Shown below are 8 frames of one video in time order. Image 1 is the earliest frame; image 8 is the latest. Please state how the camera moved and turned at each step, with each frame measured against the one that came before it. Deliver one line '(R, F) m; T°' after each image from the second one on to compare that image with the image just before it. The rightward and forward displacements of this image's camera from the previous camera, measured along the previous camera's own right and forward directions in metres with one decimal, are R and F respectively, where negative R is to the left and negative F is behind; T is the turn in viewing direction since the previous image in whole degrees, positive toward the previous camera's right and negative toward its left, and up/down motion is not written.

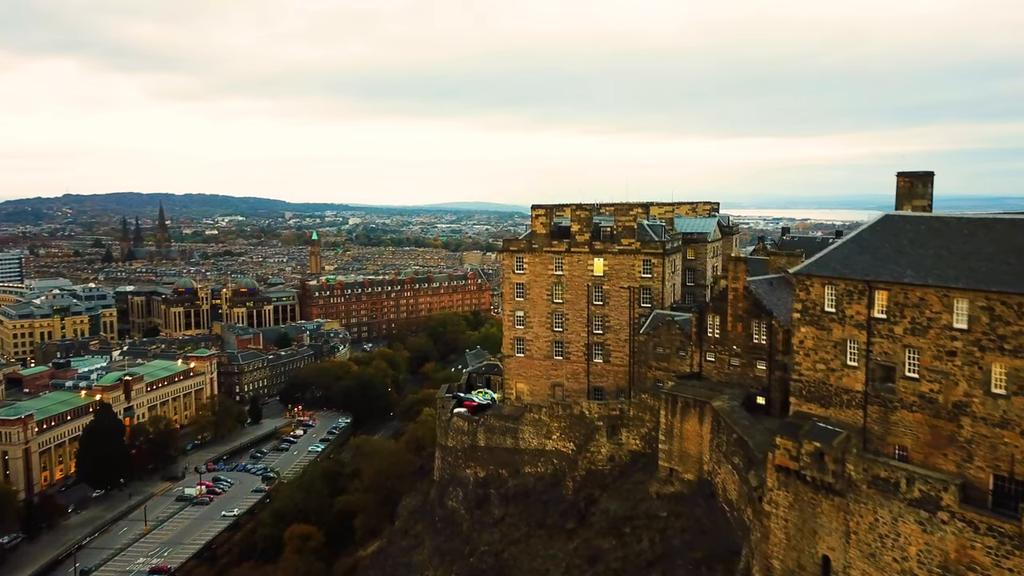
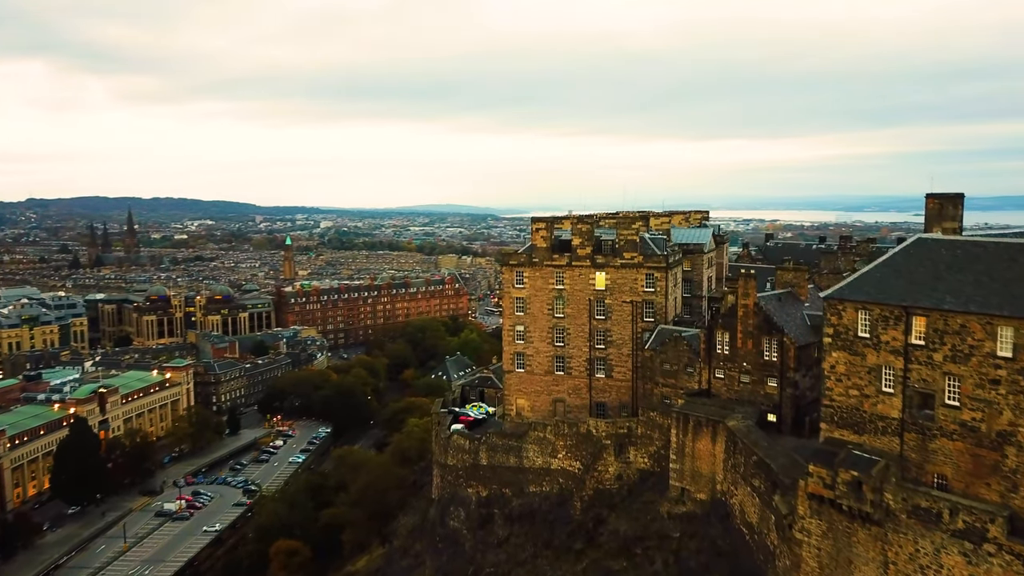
(-1.0, +0.5) m; +2°
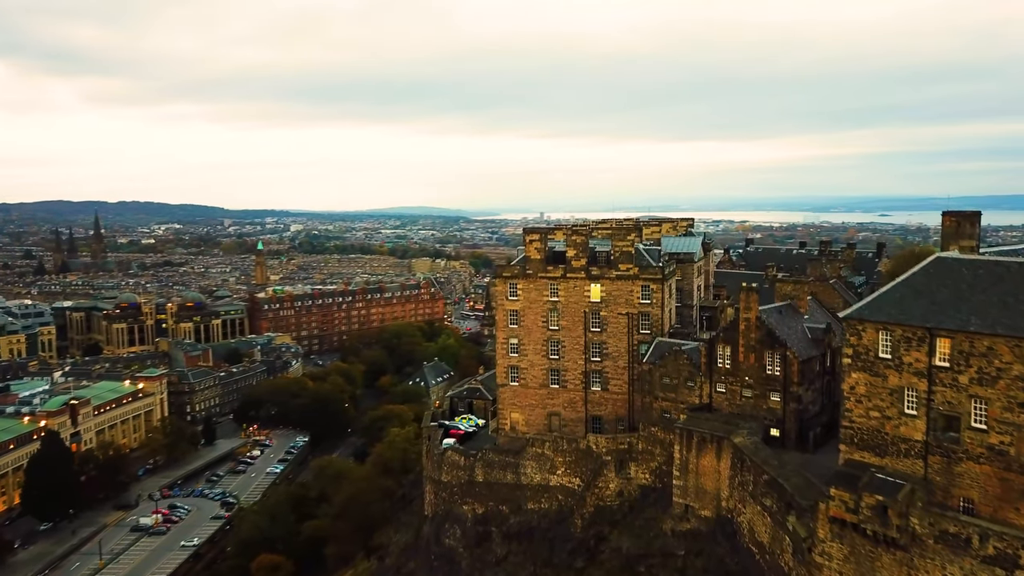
(-0.8, +0.4) m; +2°
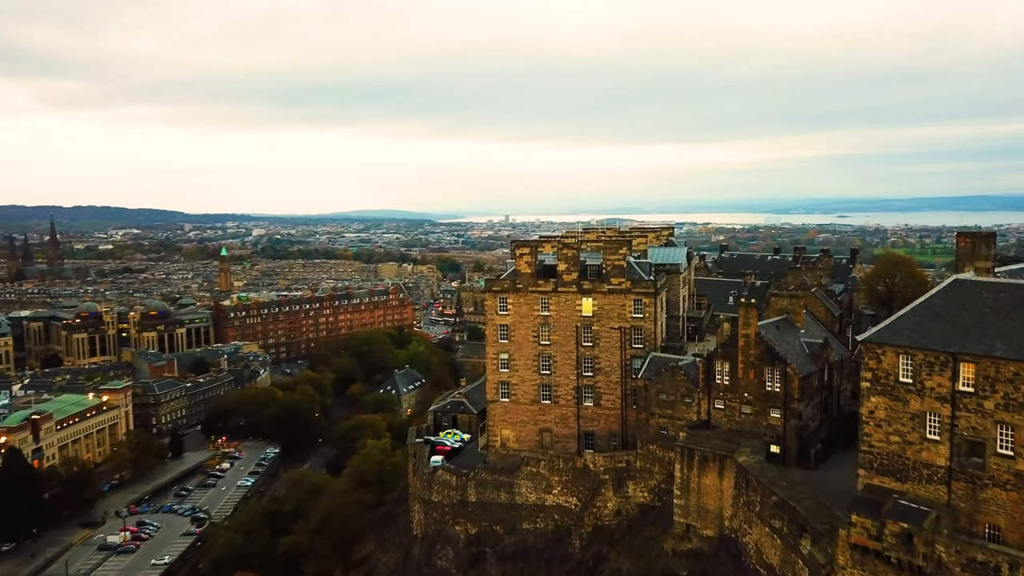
(-0.9, +0.5) m; +2°
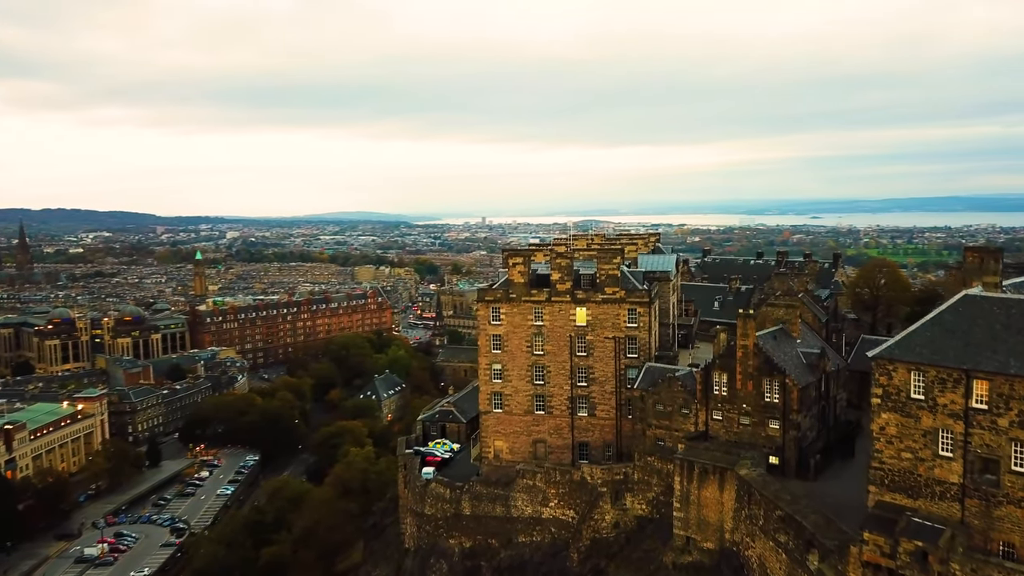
(-0.6, +0.3) m; +2°
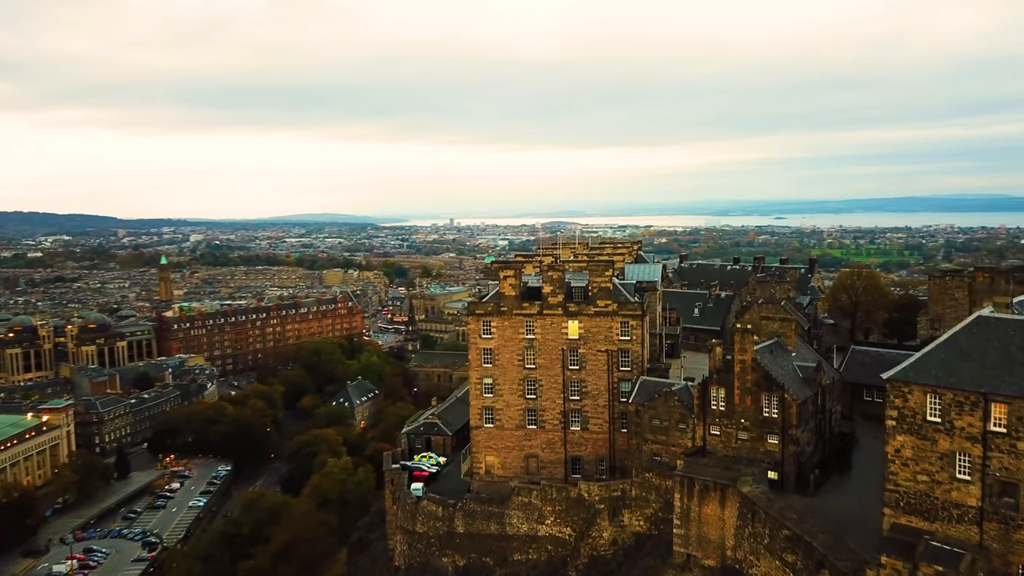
(-0.8, +0.4) m; +2°
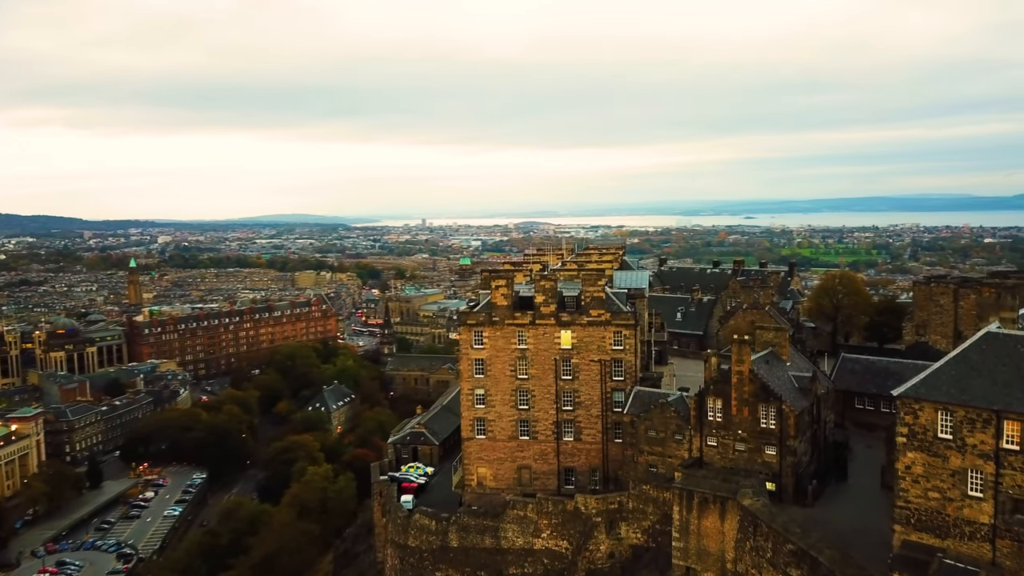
(-0.7, +0.3) m; +2°
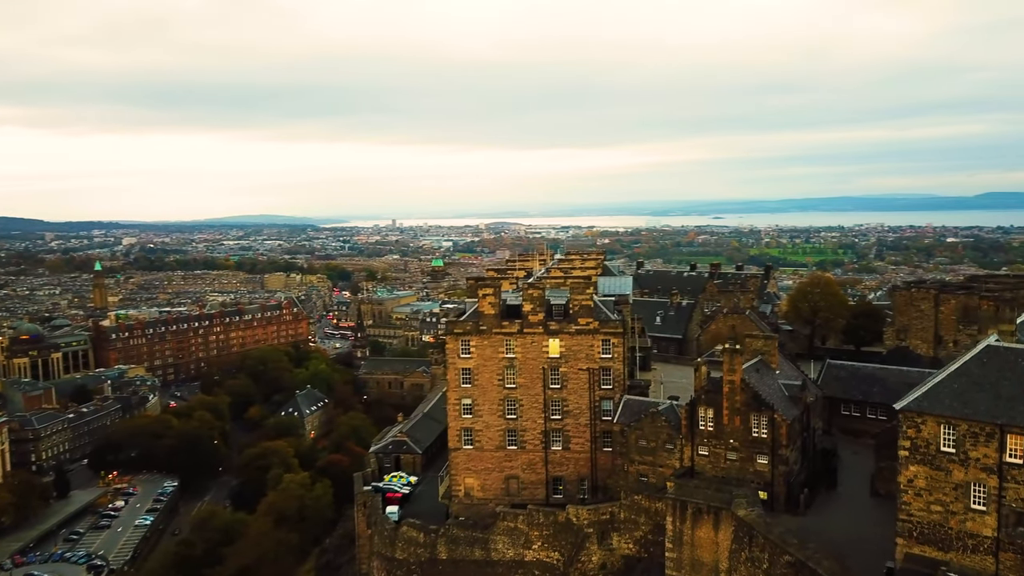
(-0.6, +0.3) m; +2°
